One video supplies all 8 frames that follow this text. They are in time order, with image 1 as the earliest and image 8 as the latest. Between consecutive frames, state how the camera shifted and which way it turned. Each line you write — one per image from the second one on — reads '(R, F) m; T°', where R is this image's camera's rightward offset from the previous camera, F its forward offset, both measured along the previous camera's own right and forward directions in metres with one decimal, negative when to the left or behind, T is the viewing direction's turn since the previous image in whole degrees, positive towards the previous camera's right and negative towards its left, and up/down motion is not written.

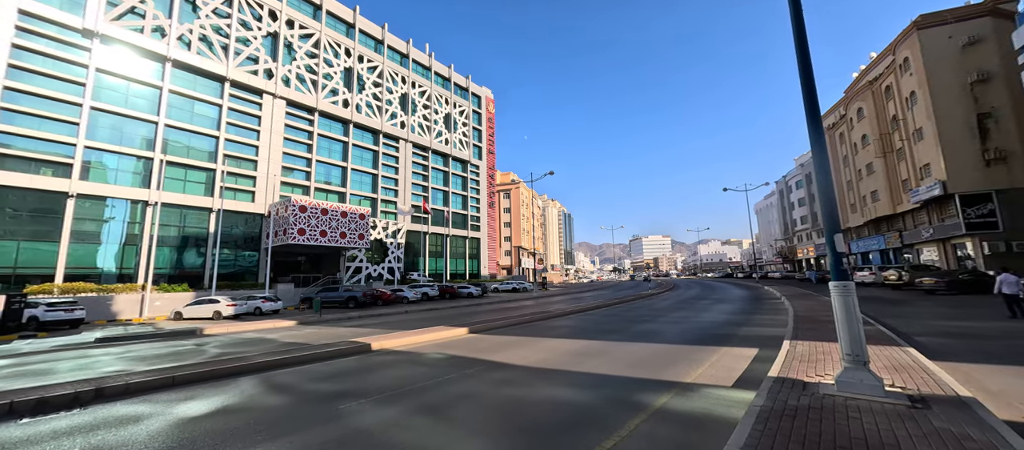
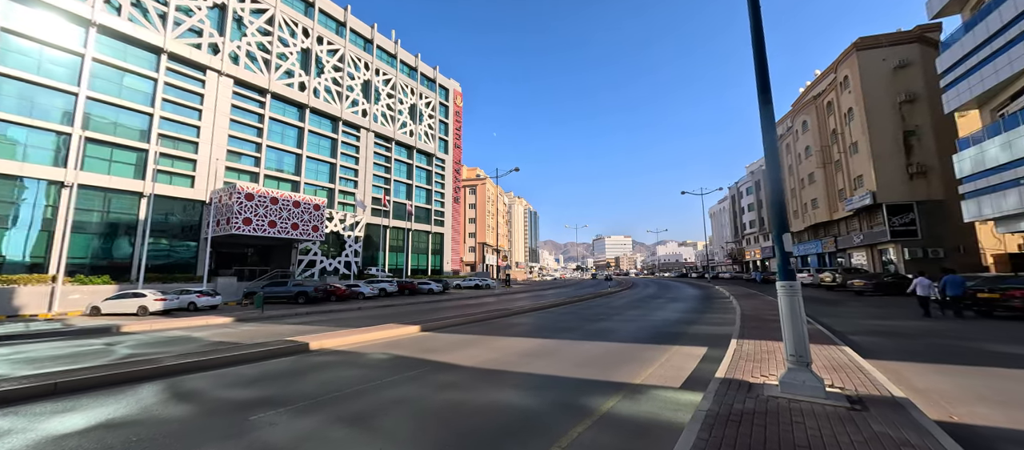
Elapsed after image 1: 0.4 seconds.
(+0.3, +0.4) m; +5°
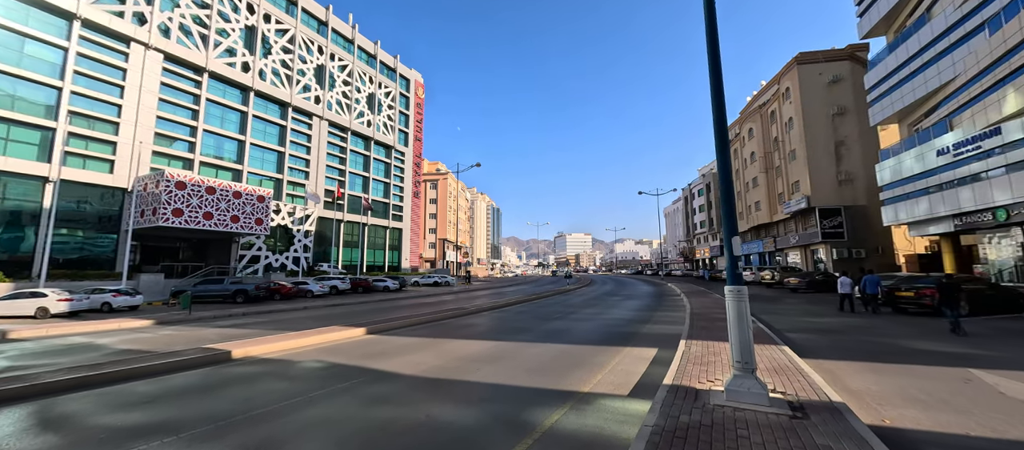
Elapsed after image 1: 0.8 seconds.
(+0.3, +0.4) m; +6°
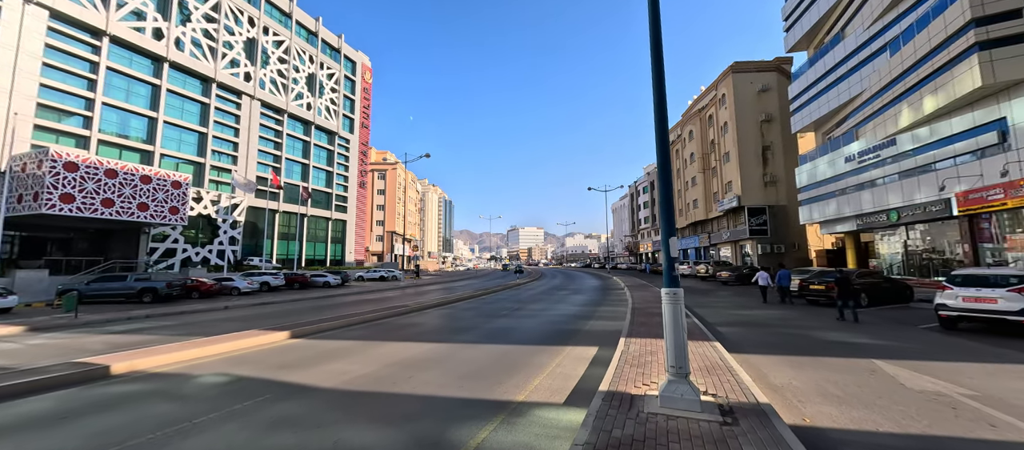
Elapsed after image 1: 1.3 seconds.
(+0.3, +0.5) m; +7°
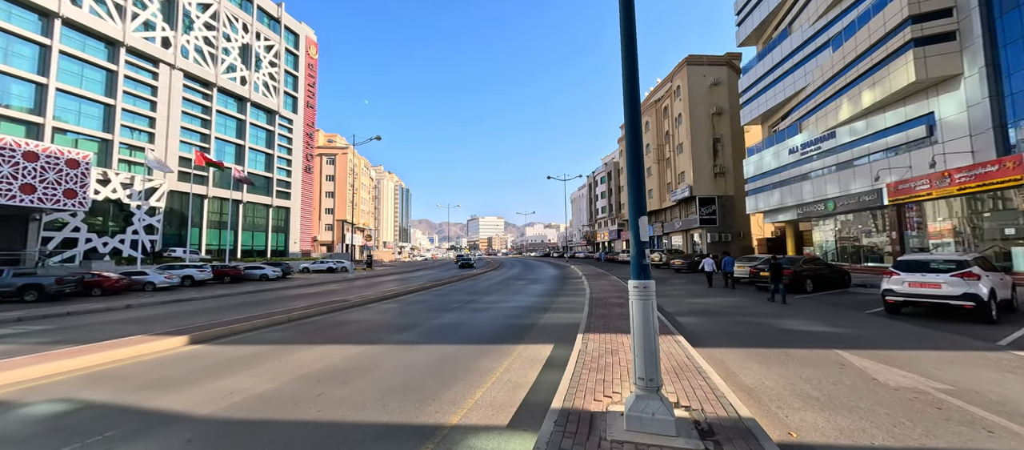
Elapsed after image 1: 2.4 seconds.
(+0.3, +1.2) m; +6°
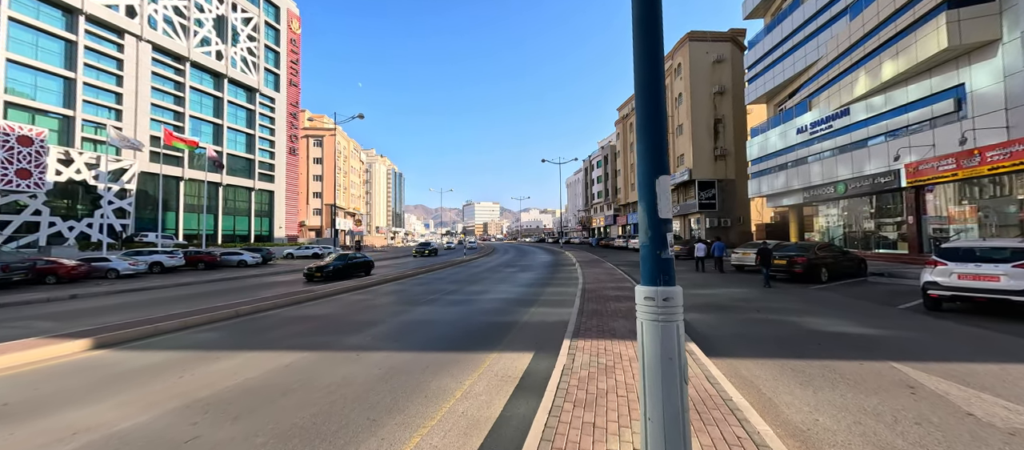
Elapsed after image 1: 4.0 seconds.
(+0.4, +1.7) m; +1°
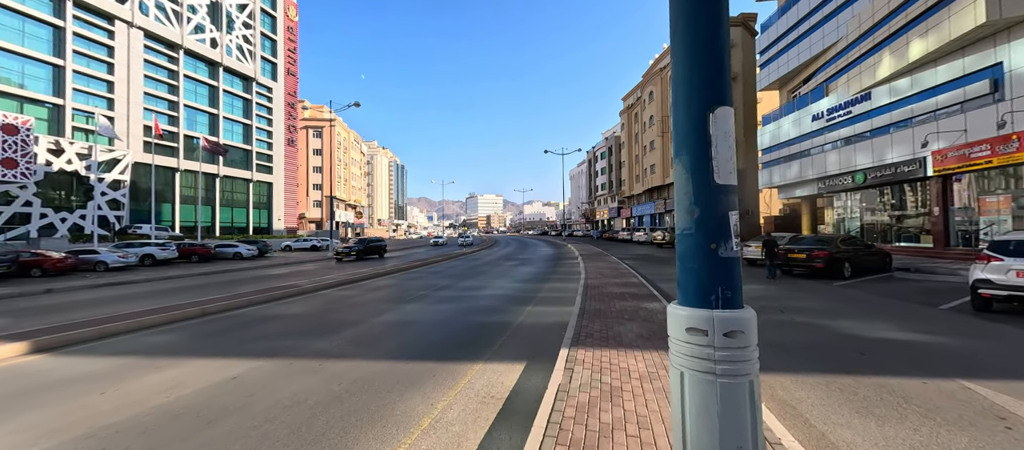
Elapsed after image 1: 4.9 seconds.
(+0.2, +1.0) m; -1°
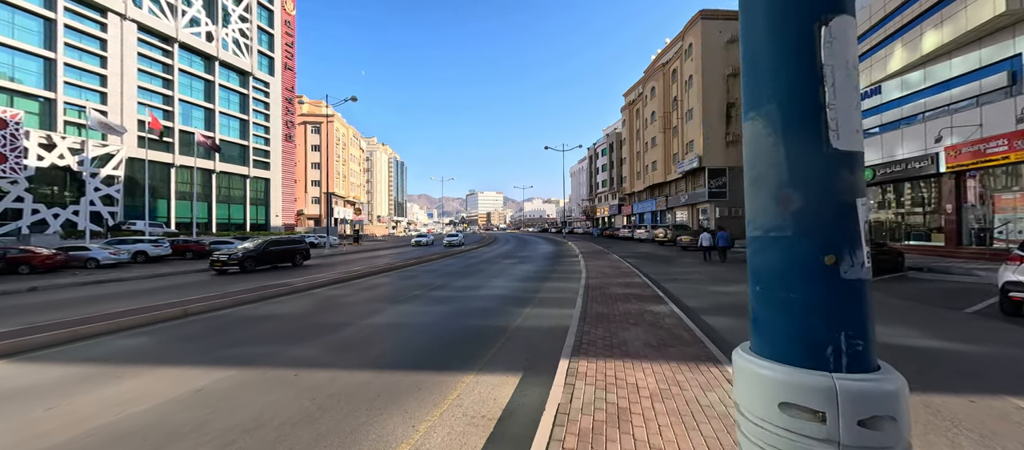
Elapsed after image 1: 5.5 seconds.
(+0.1, +0.5) m; 0°
